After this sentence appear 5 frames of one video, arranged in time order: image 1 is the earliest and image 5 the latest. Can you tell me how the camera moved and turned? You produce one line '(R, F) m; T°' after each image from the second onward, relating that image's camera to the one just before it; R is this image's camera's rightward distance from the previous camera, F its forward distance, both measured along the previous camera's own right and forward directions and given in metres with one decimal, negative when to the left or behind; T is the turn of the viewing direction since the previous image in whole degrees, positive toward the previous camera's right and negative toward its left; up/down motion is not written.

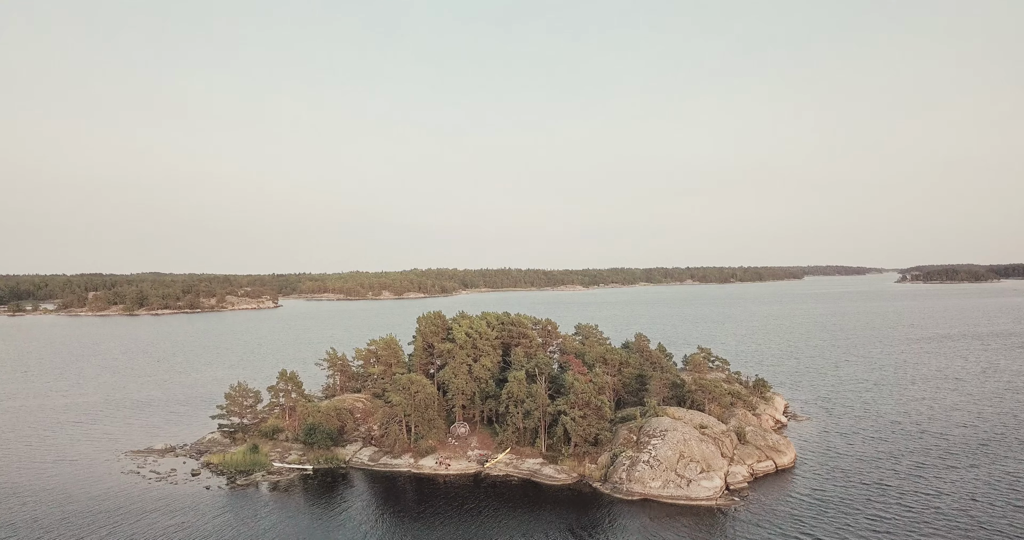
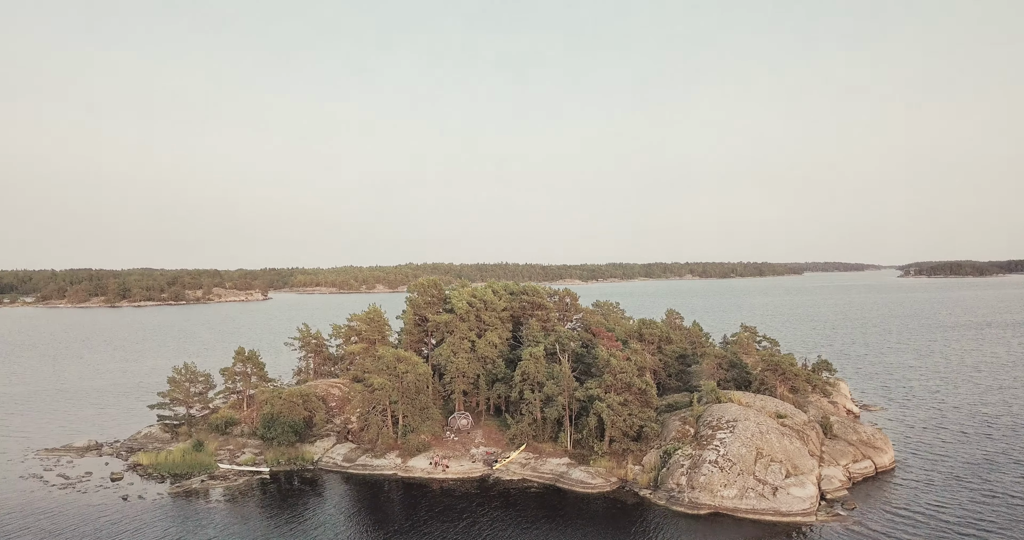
(-2.0, +13.9) m; 0°
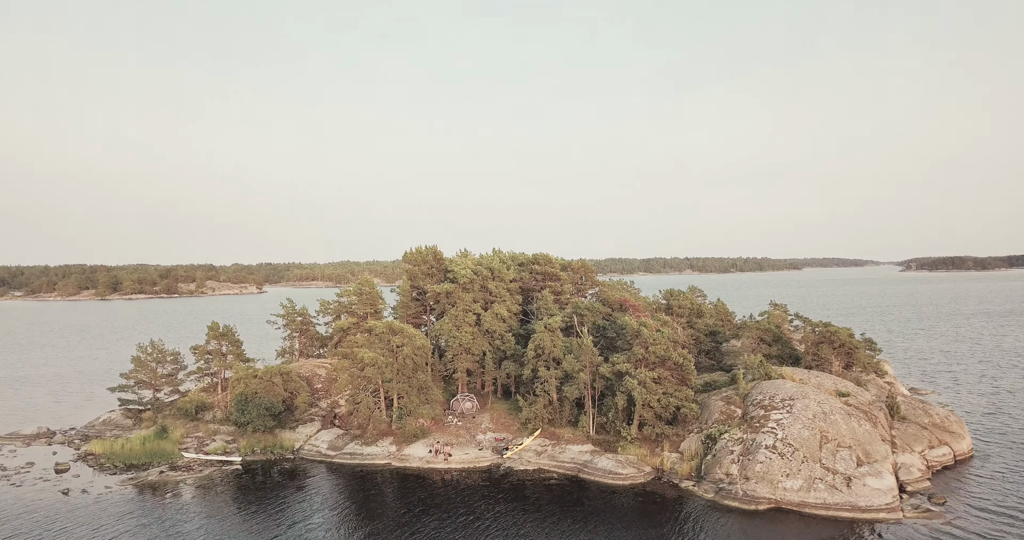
(-1.3, +6.8) m; 0°
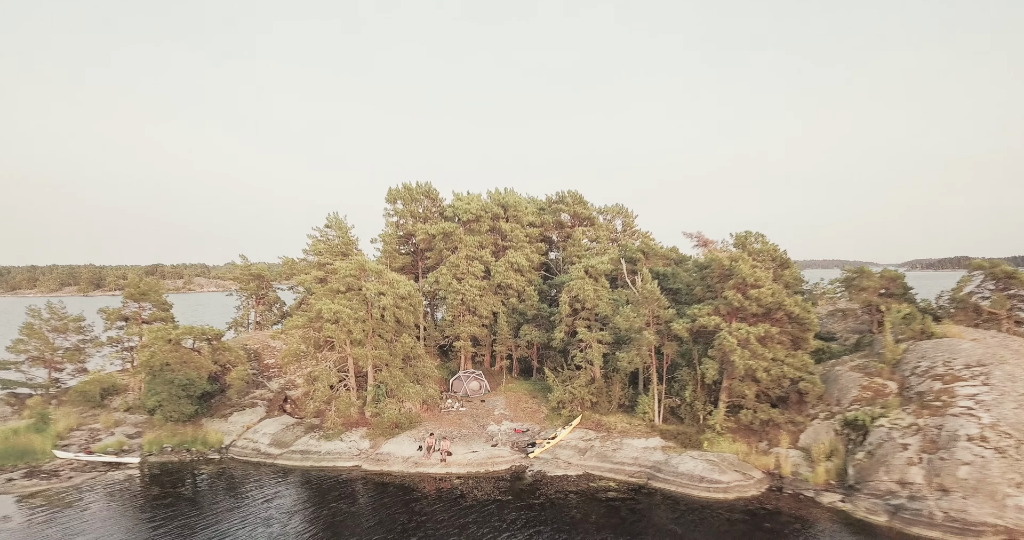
(-1.8, +12.9) m; 0°
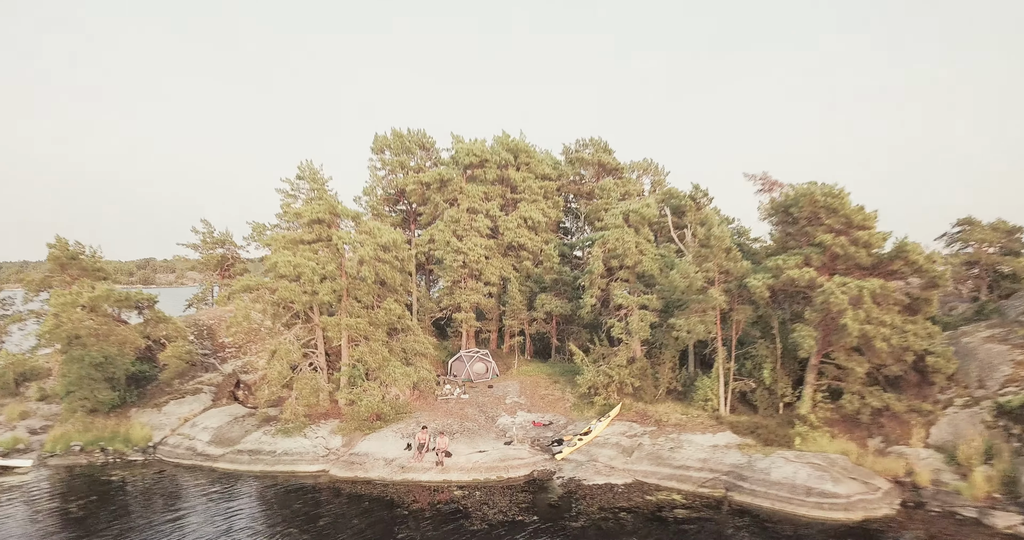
(-0.9, +6.8) m; 0°
